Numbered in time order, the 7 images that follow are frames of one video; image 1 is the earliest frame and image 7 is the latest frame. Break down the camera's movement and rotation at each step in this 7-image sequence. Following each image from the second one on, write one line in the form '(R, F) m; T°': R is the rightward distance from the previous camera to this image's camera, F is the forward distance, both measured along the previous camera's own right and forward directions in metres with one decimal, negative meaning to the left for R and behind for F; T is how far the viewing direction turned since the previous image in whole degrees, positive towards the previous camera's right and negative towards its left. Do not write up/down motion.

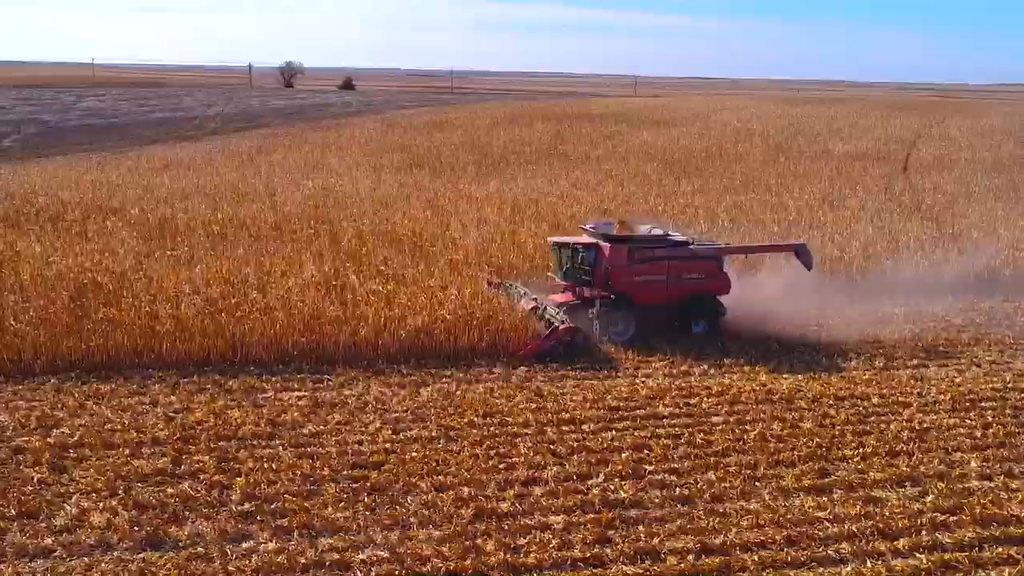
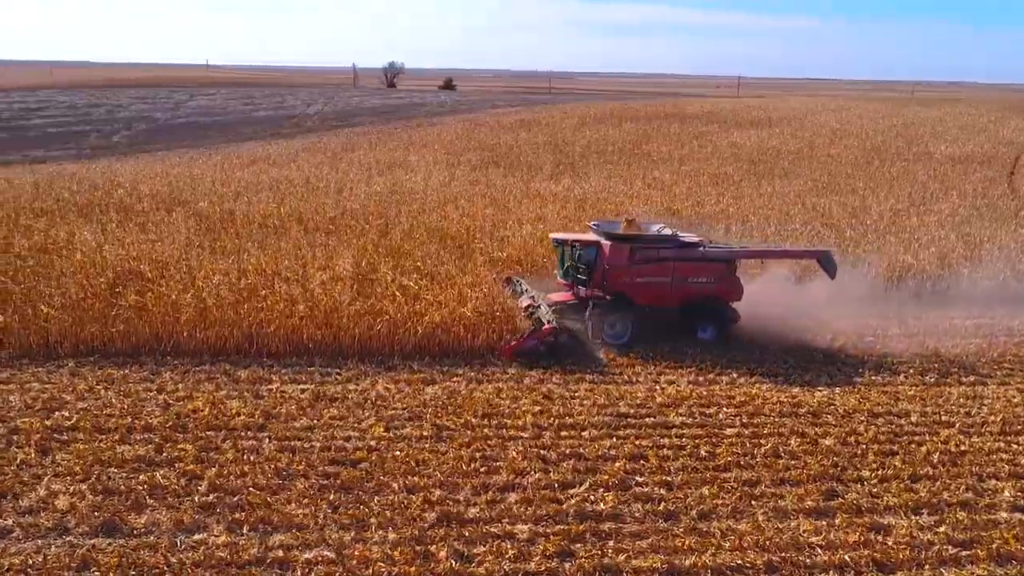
(+0.7, +0.3) m; -6°
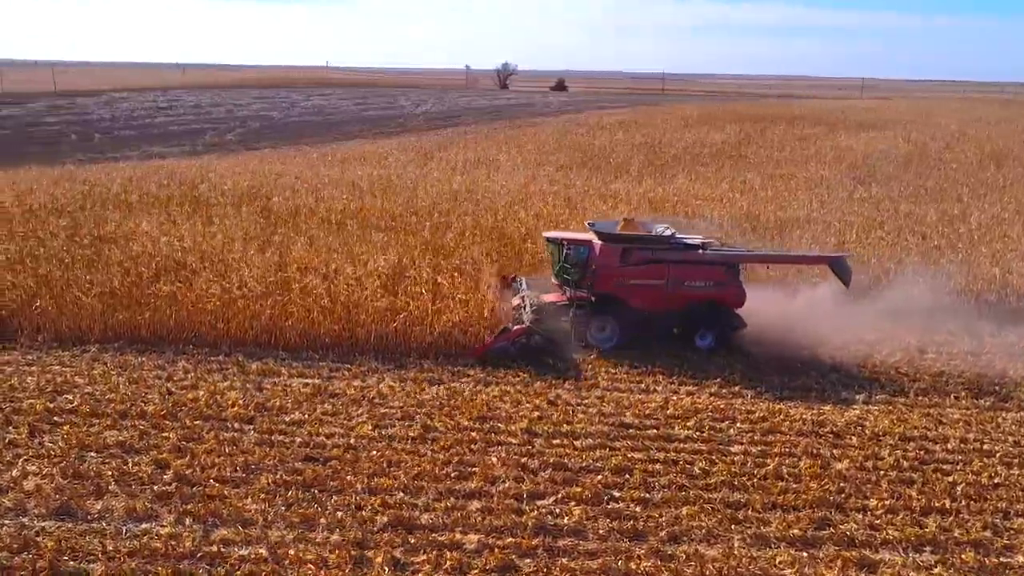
(+0.8, +0.3) m; -7°
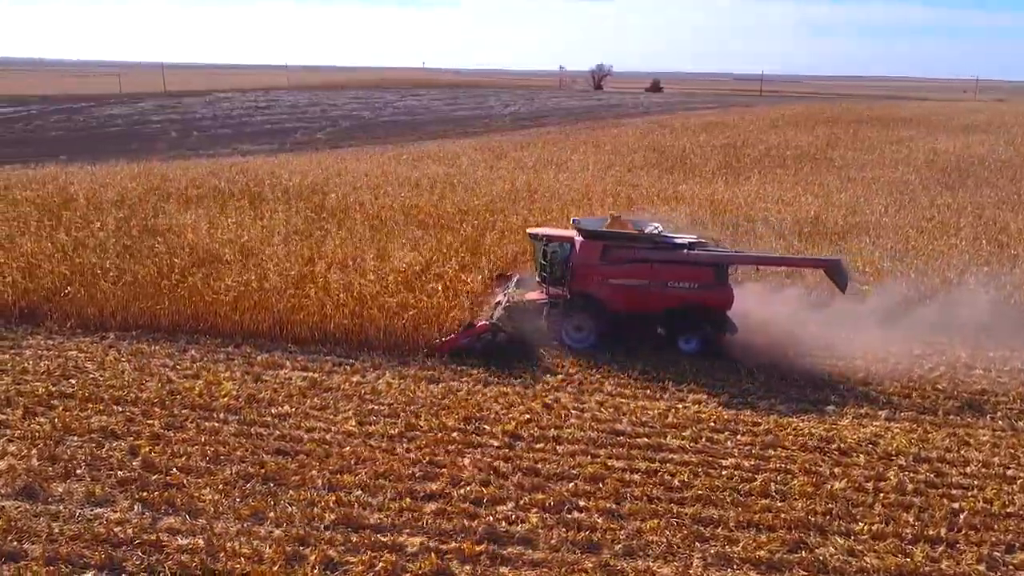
(+0.7, +0.2) m; -6°
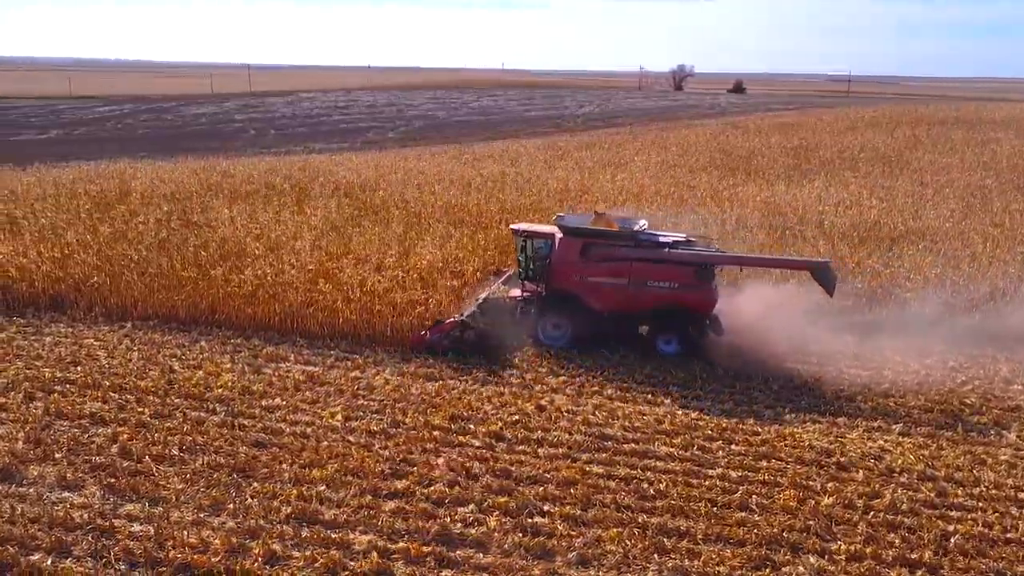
(+0.6, +0.1) m; -5°
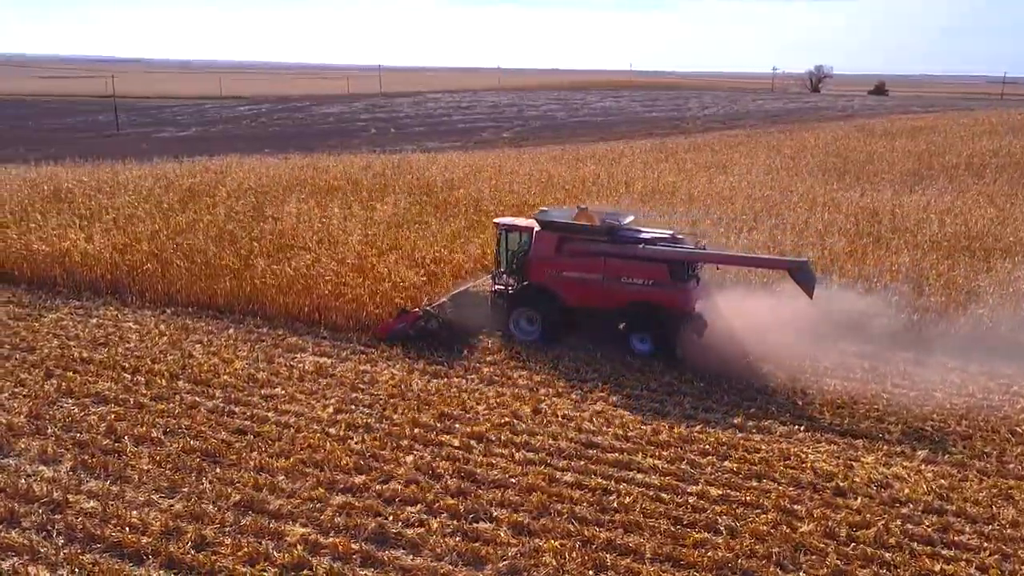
(+0.9, +0.2) m; -8°
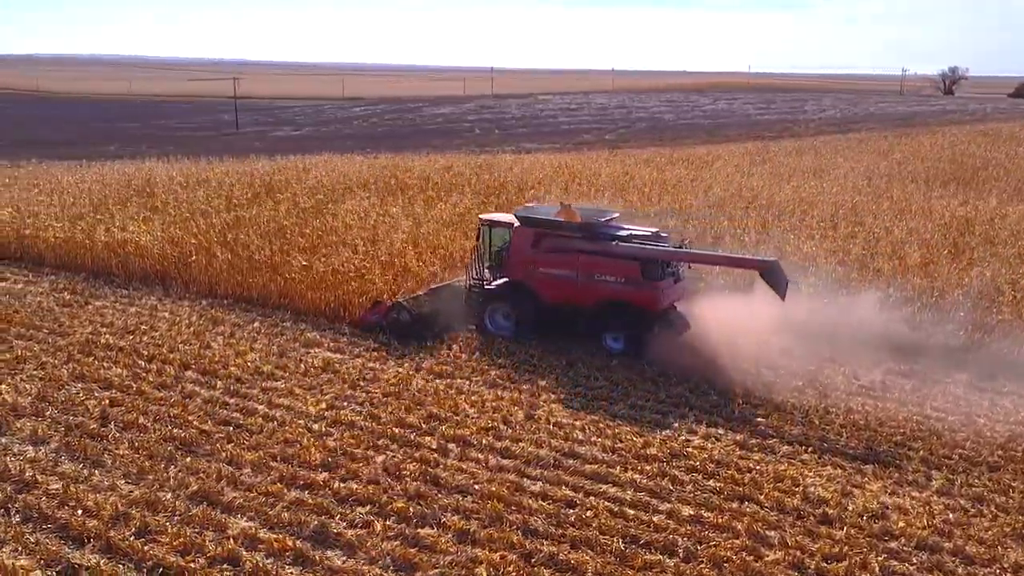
(+0.8, +0.2) m; -7°
